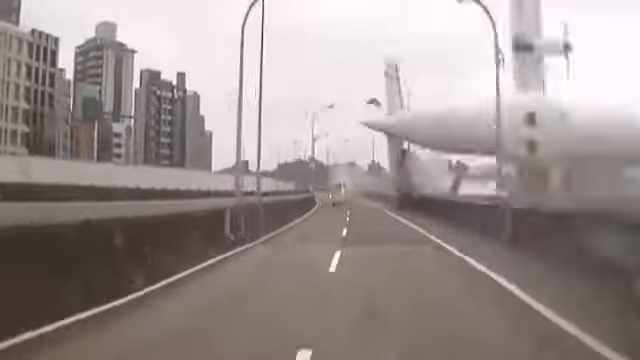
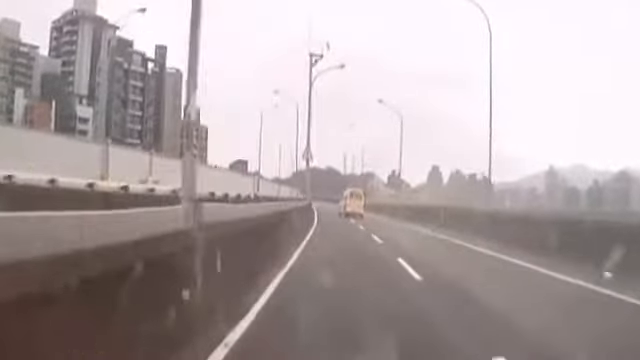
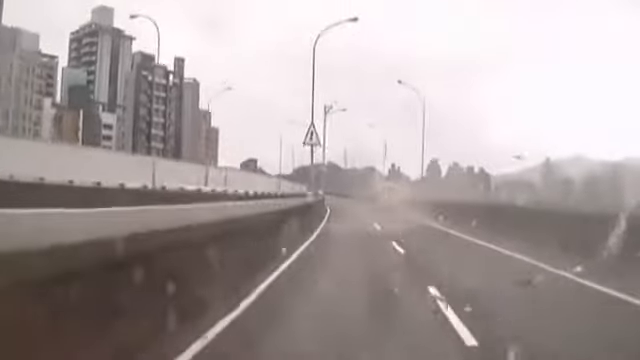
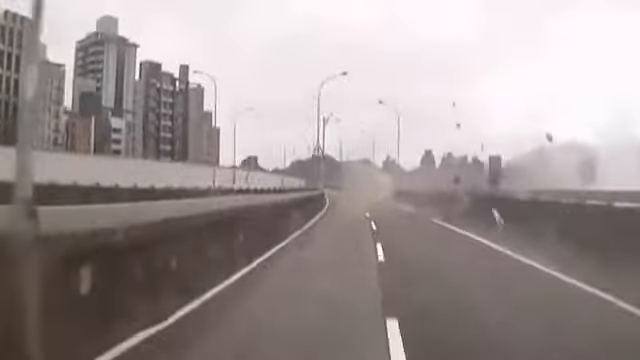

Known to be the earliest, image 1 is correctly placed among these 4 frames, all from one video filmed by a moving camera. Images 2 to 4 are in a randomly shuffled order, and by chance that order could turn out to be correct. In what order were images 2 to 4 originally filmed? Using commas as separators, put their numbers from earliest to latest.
4, 3, 2
